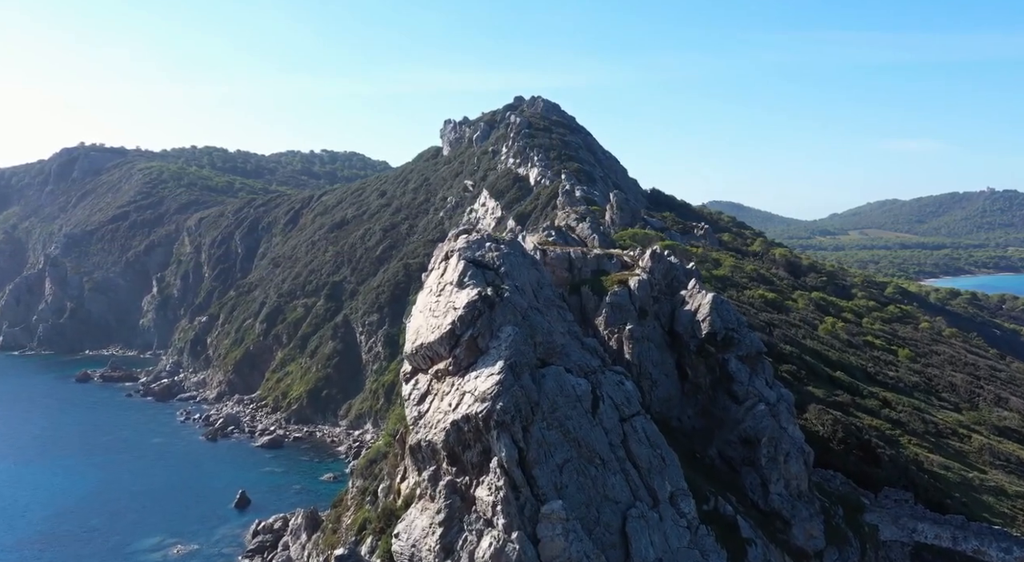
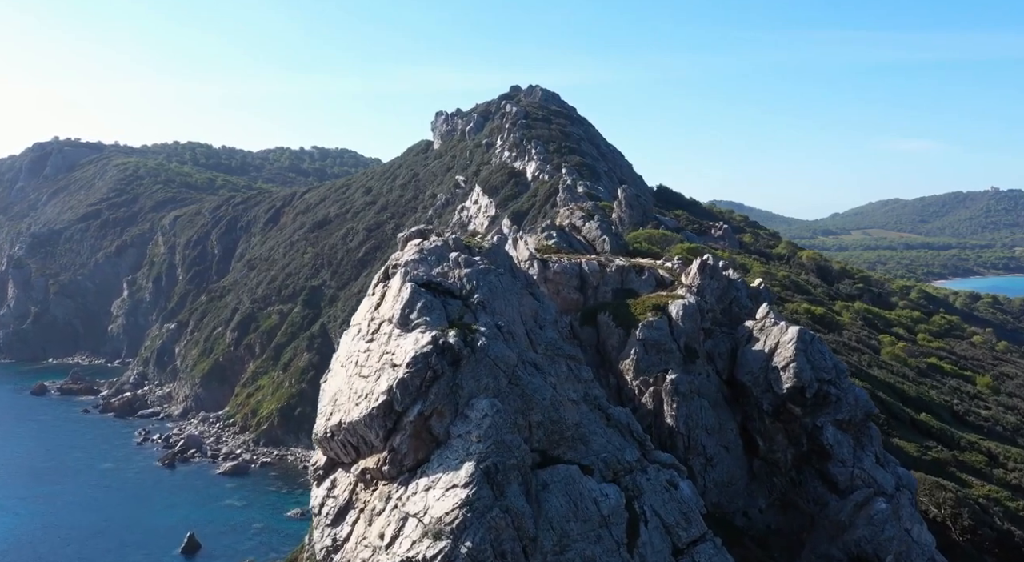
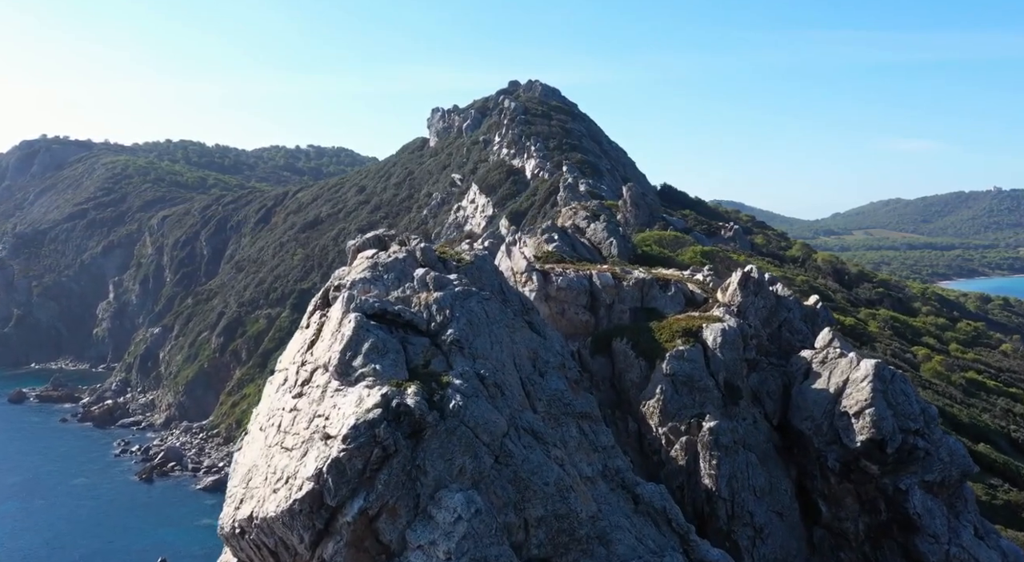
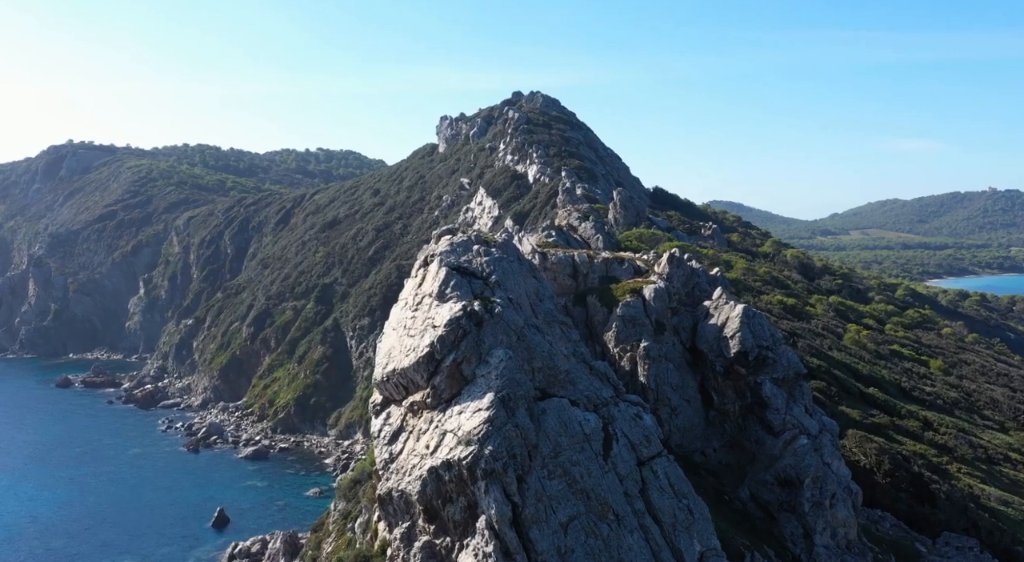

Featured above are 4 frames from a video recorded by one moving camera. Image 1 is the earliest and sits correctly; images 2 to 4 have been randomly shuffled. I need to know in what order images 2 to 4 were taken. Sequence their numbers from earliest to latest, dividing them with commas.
4, 2, 3
